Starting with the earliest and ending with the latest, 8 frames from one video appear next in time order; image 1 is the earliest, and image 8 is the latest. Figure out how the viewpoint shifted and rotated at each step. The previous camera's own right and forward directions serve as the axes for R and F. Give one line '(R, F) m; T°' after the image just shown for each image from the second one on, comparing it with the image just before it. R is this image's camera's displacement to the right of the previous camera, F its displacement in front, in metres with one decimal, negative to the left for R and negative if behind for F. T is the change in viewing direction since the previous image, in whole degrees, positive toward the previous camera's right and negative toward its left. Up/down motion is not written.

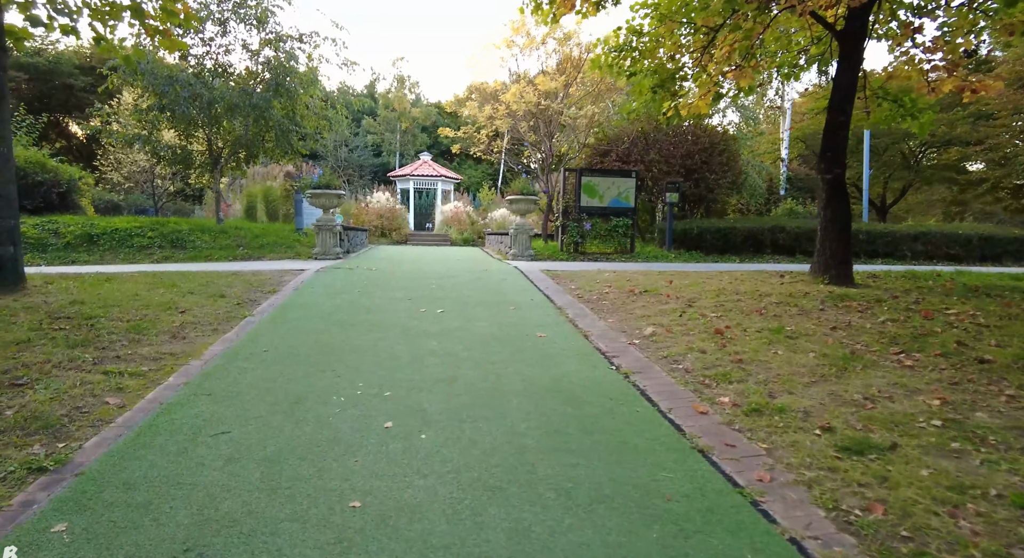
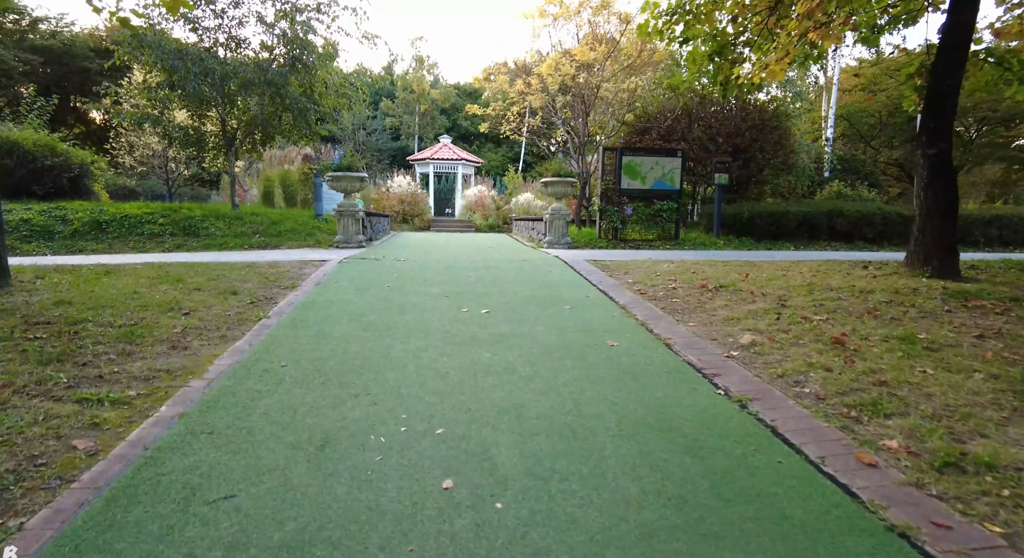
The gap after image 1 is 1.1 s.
(-0.4, +0.8) m; -2°
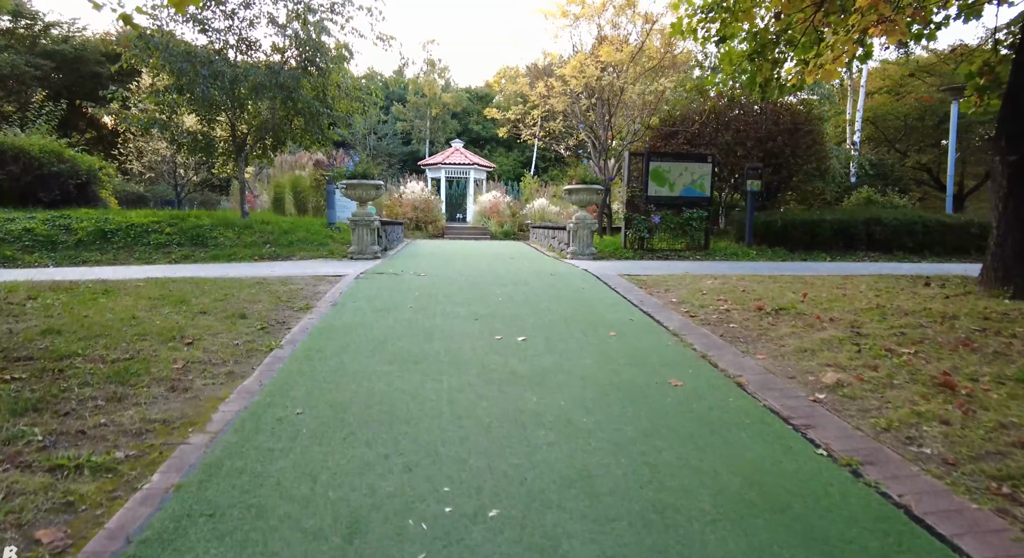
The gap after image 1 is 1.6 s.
(-0.3, +0.5) m; -1°
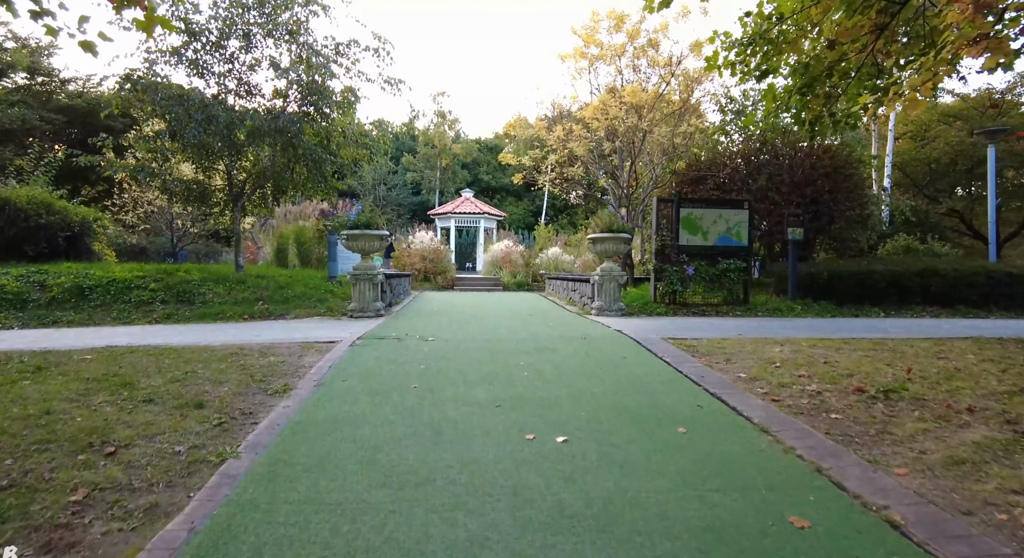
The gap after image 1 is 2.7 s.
(-0.2, +1.0) m; -1°
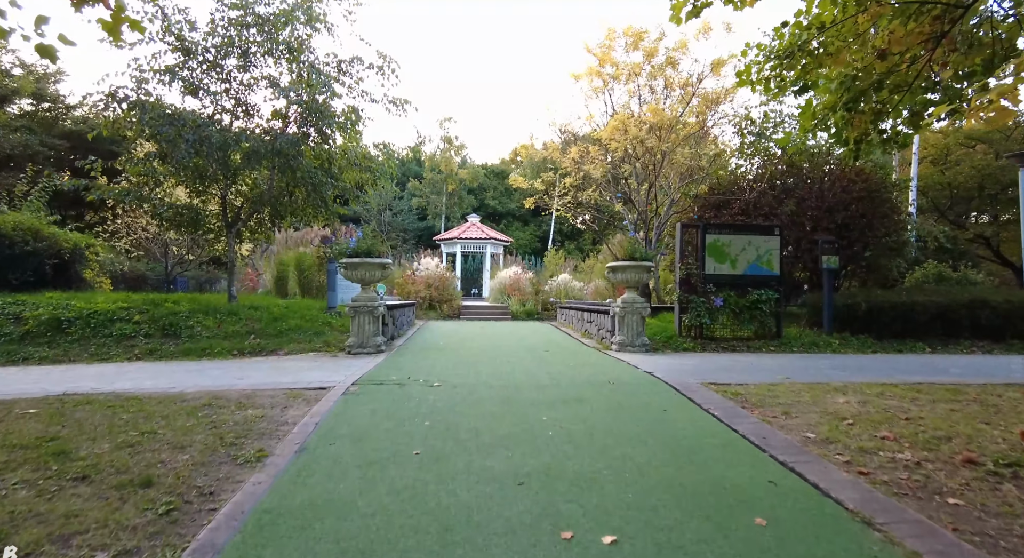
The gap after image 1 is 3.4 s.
(-0.1, +0.7) m; -1°
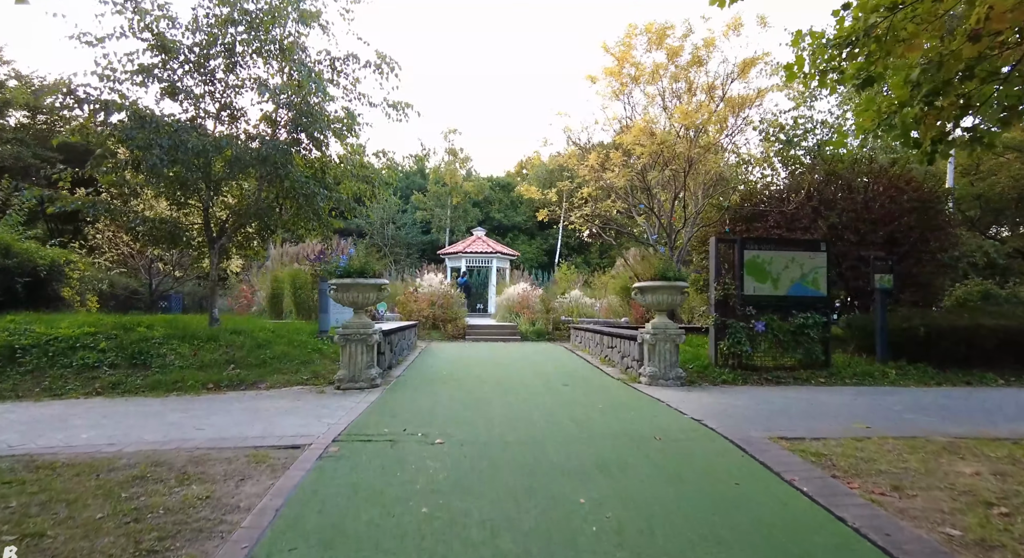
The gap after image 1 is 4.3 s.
(-0.1, +0.9) m; 0°
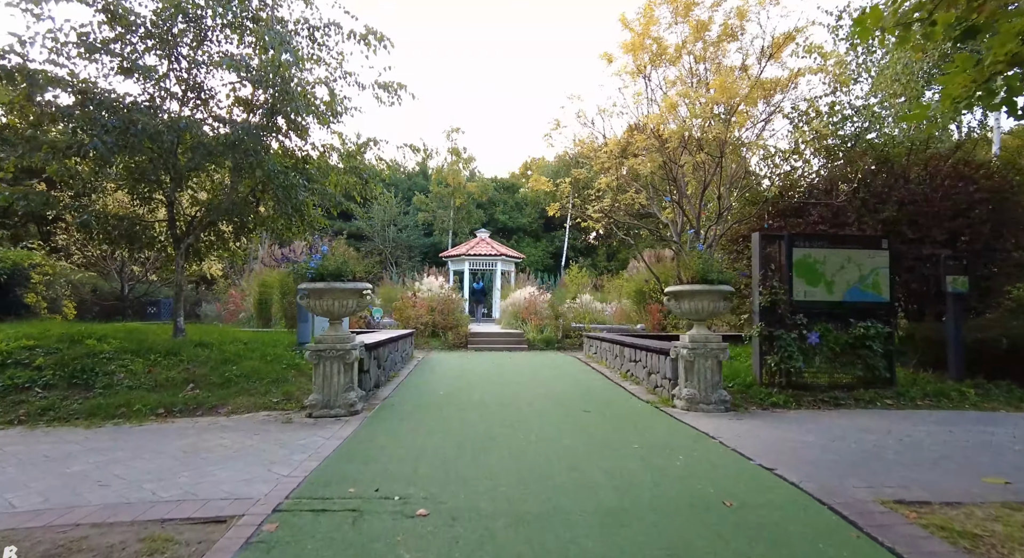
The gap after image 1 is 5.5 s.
(0.0, +1.1) m; -1°
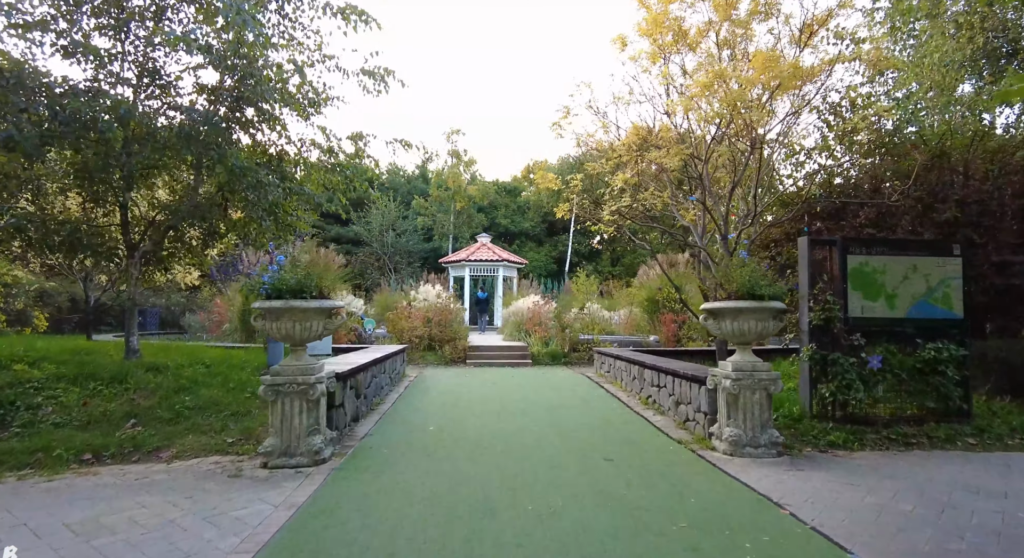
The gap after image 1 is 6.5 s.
(0.0, +1.0) m; 0°
